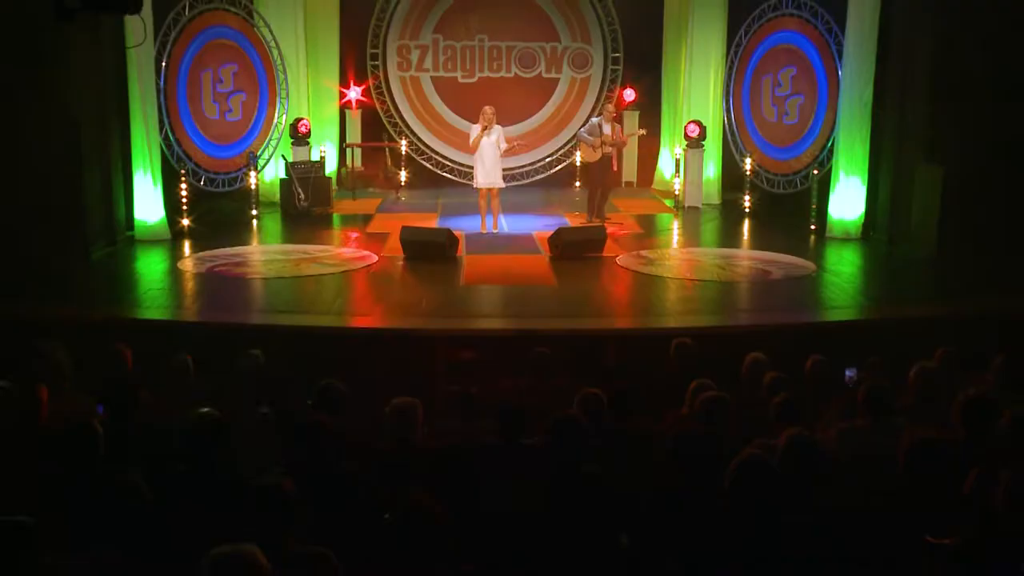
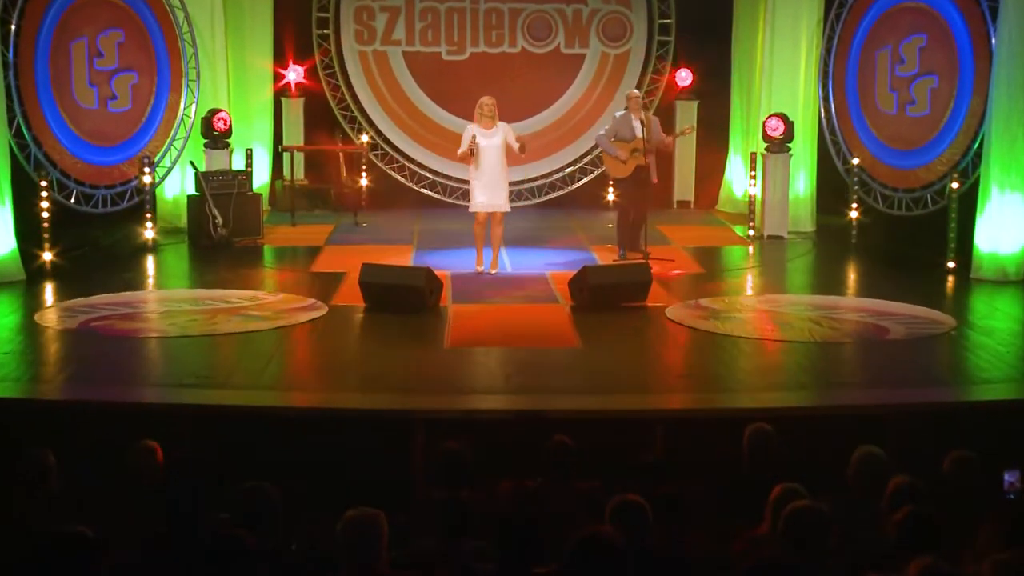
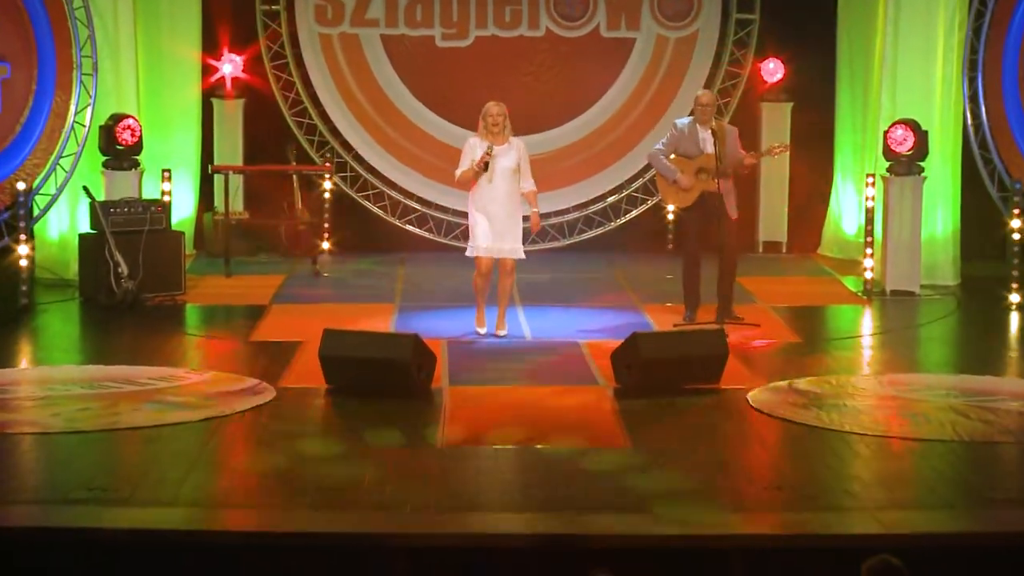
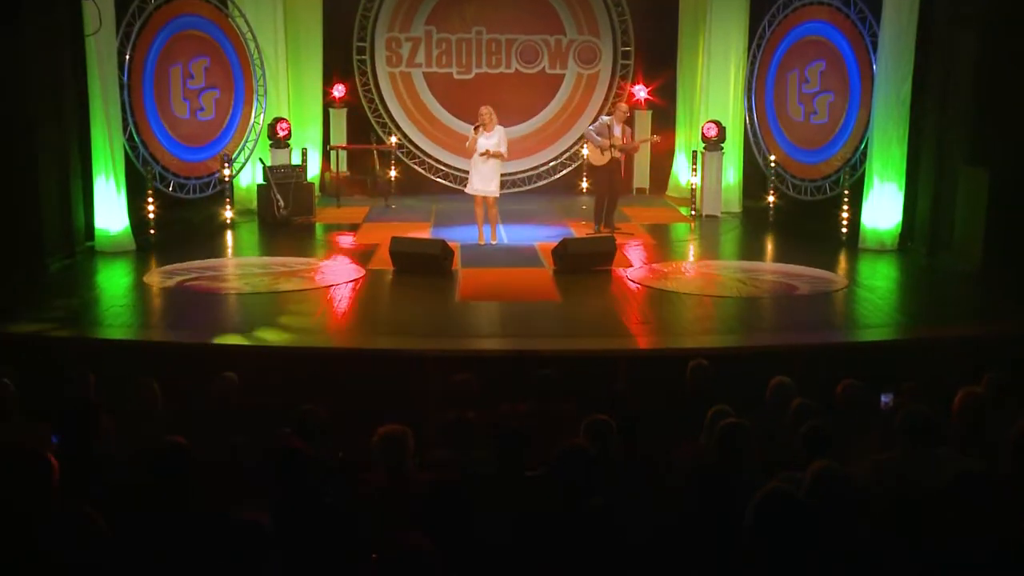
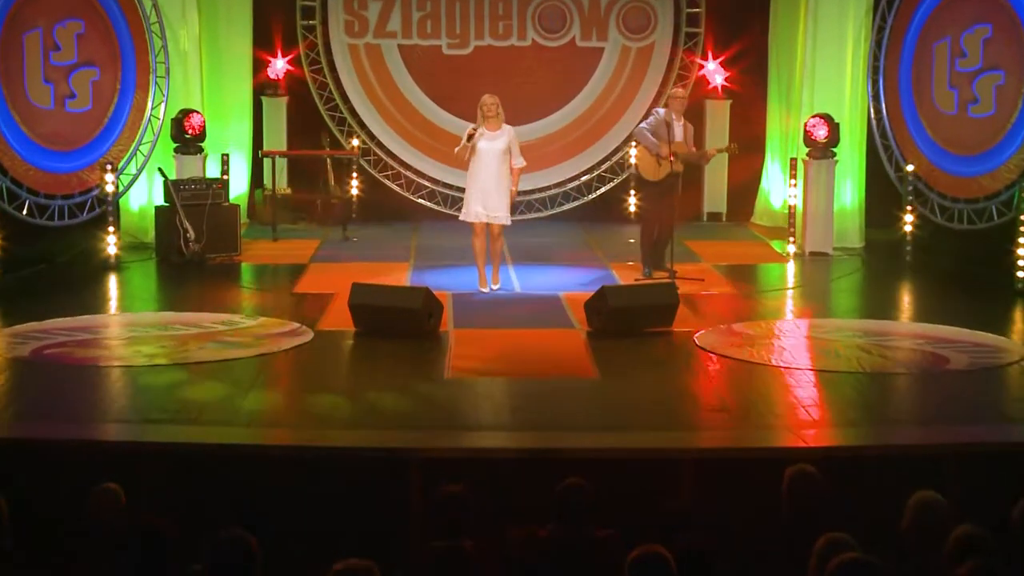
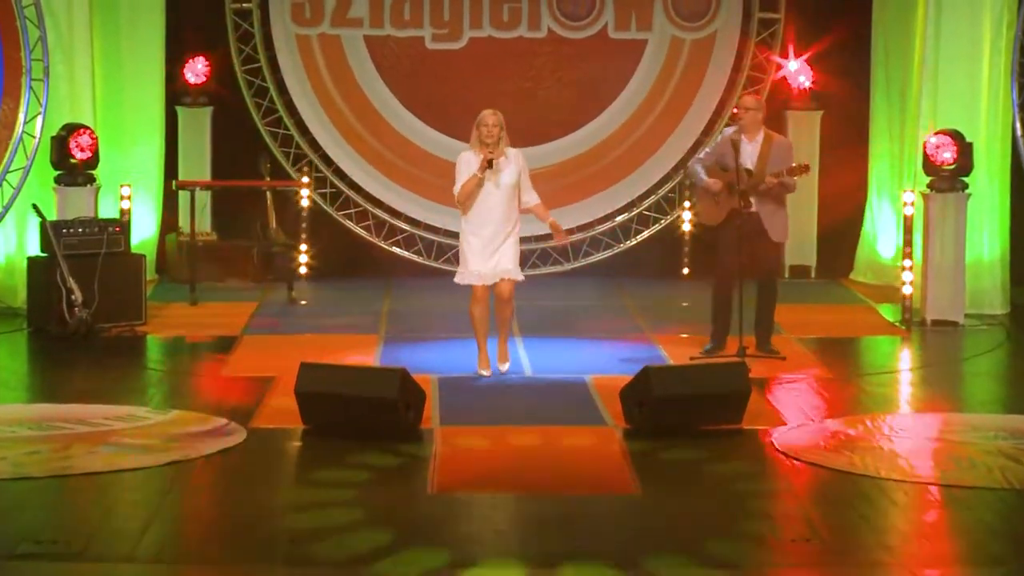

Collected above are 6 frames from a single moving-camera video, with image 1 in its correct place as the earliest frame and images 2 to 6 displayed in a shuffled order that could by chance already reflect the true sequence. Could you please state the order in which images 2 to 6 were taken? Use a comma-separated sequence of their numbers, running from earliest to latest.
4, 2, 5, 3, 6
